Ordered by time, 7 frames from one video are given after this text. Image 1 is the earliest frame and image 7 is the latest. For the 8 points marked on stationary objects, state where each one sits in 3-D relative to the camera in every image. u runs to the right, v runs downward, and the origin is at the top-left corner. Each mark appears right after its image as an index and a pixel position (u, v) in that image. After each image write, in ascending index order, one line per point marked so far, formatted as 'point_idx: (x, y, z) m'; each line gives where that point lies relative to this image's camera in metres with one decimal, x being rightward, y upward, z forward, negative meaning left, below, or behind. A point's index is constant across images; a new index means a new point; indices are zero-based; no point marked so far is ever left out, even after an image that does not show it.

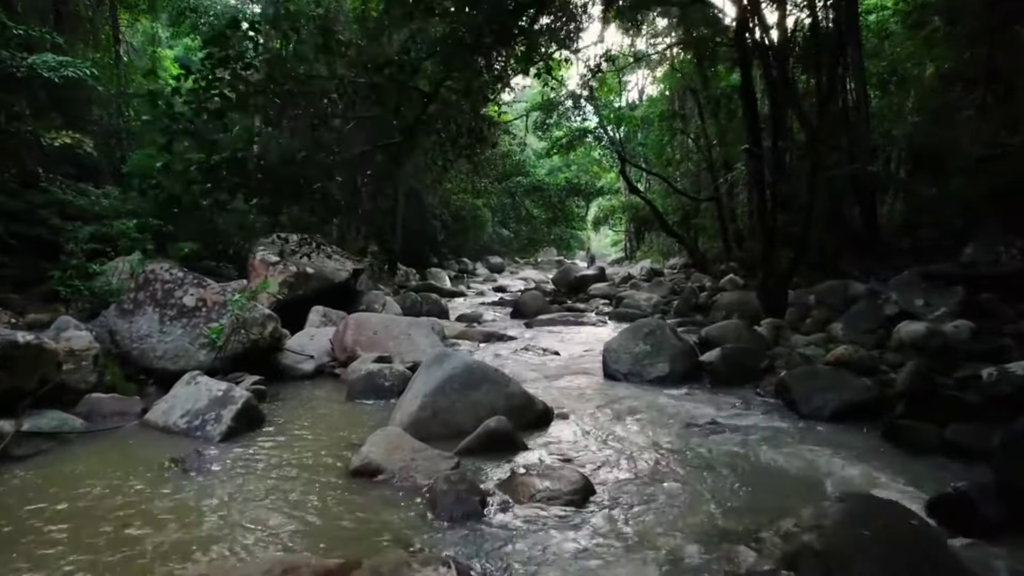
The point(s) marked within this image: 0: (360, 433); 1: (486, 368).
0: (-1.7, -1.6, +5.6) m
1: (-0.3, -0.9, +5.7) m
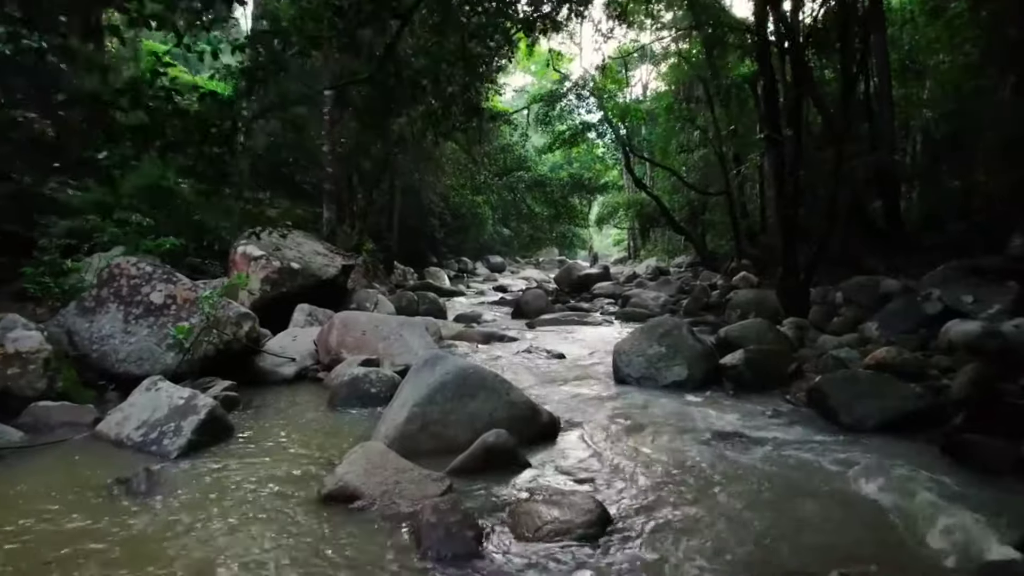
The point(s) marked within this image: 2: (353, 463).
0: (-1.7, -1.6, +4.9) m
1: (-0.3, -0.9, +5.0) m
2: (-1.3, -1.4, +4.0) m
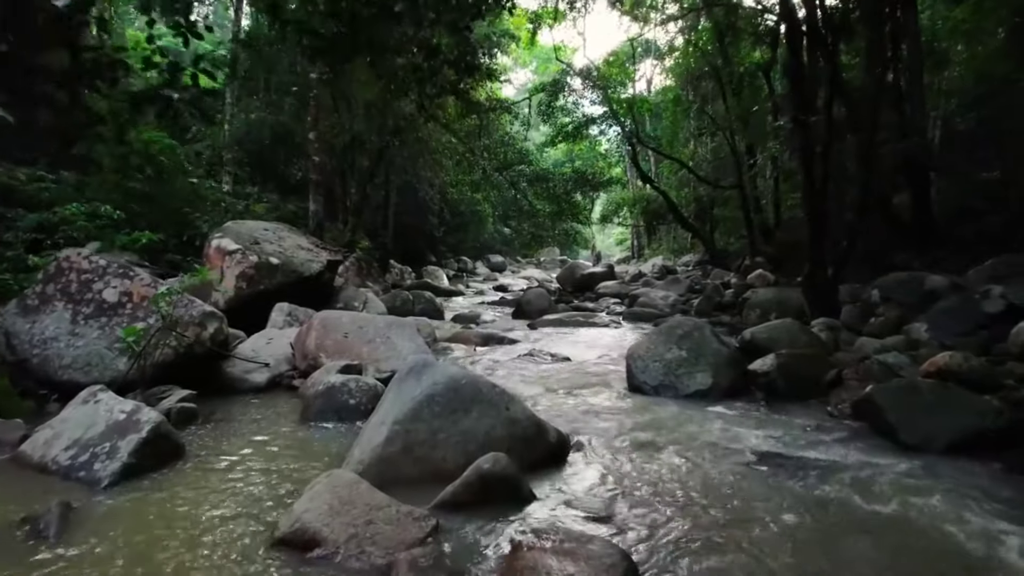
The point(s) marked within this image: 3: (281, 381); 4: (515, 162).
0: (-1.7, -1.5, +4.1) m
1: (-0.3, -0.8, +4.2) m
2: (-1.3, -1.4, +3.2) m
3: (-2.9, -1.2, +6.1) m
4: (+0.1, +4.4, +17.4) m
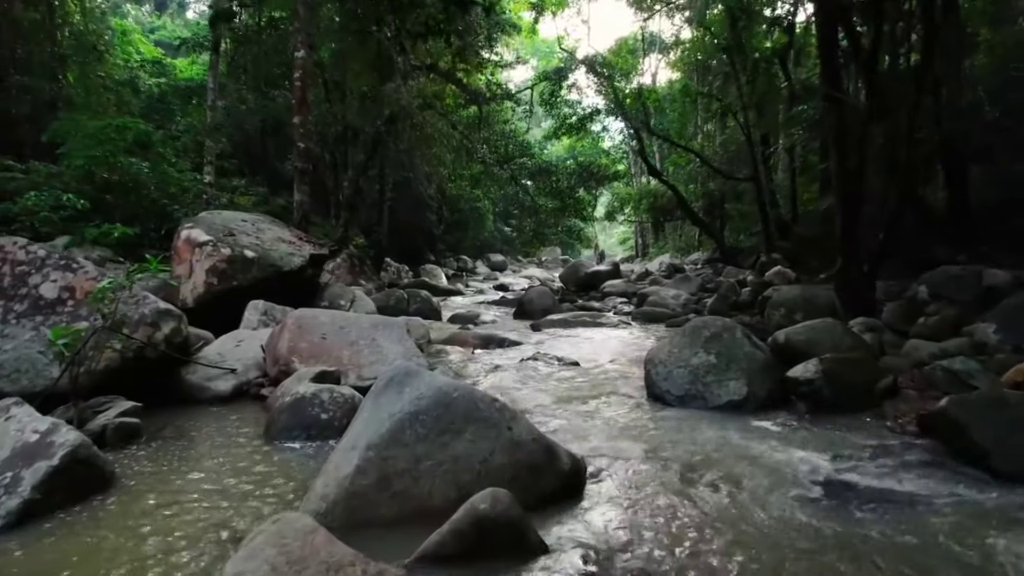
0: (-1.7, -1.5, +3.3) m
1: (-0.3, -0.7, +3.4) m
2: (-1.3, -1.3, +2.4) m
3: (-2.8, -1.1, +5.3) m
4: (+0.1, +4.5, +16.6) m
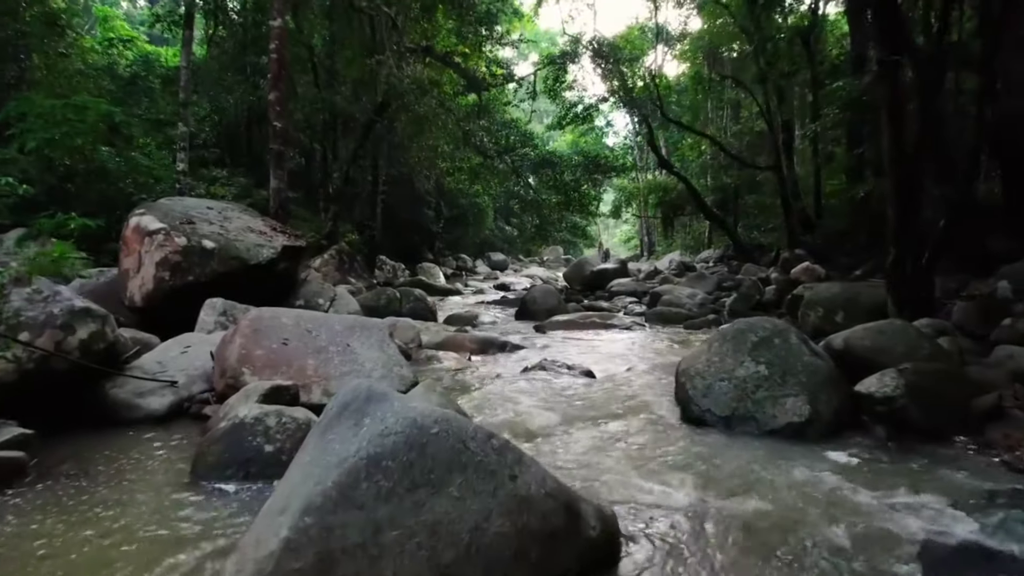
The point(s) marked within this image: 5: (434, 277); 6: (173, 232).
0: (-1.7, -1.4, +2.3) m
1: (-0.3, -0.7, +2.4) m
2: (-1.2, -1.3, +1.4) m
3: (-2.8, -1.0, +4.3) m
4: (+0.2, +4.5, +15.6) m
5: (-3.0, +0.4, +18.6) m
6: (-4.2, +0.7, +6.1) m
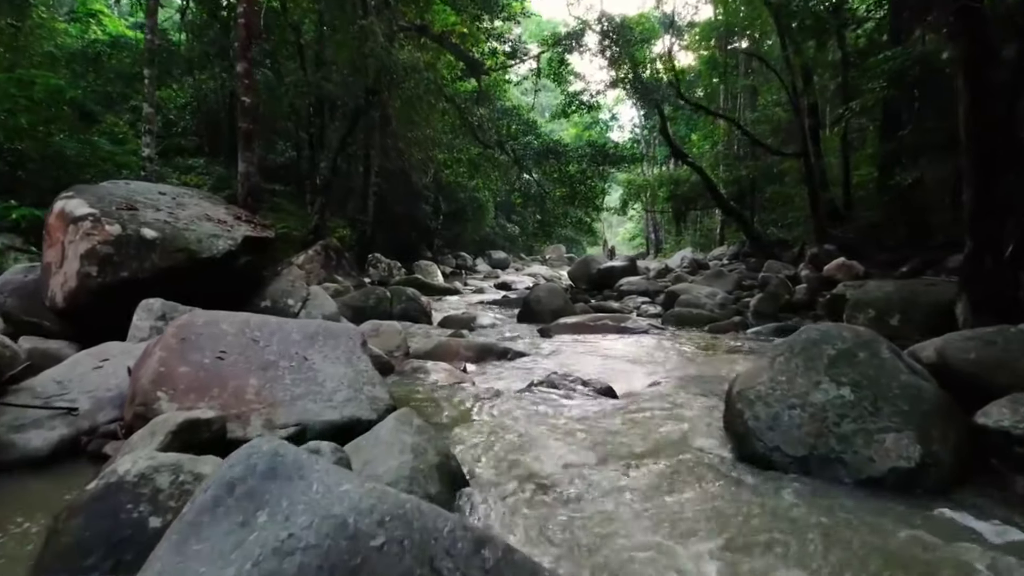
0: (-1.6, -1.4, +1.2) m
1: (-0.3, -0.7, +1.4) m
2: (-1.2, -1.2, +0.4) m
3: (-2.8, -1.0, +3.2) m
4: (+0.2, +4.5, +14.5) m
5: (-2.9, +0.5, +17.6) m
6: (-4.2, +0.7, +5.0) m
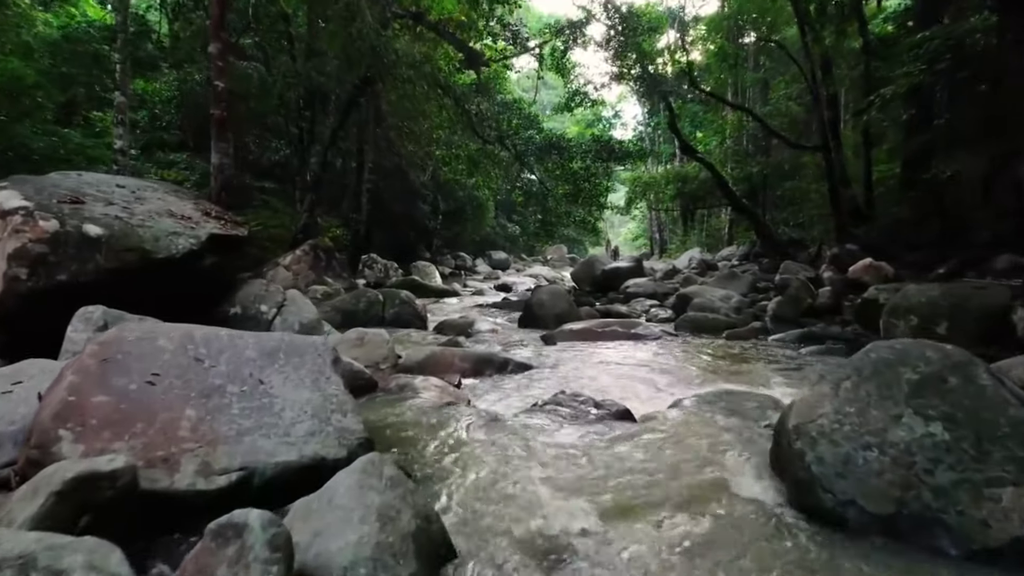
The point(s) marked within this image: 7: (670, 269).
0: (-1.6, -1.4, +0.5) m
1: (-0.3, -0.7, +0.7) m
2: (-1.2, -1.3, -0.3) m
3: (-2.8, -1.1, +2.5) m
4: (+0.3, +4.5, +13.8) m
5: (-2.9, +0.4, +16.9) m
6: (-4.2, +0.7, +4.4) m
7: (+5.1, +0.6, +15.6) m
